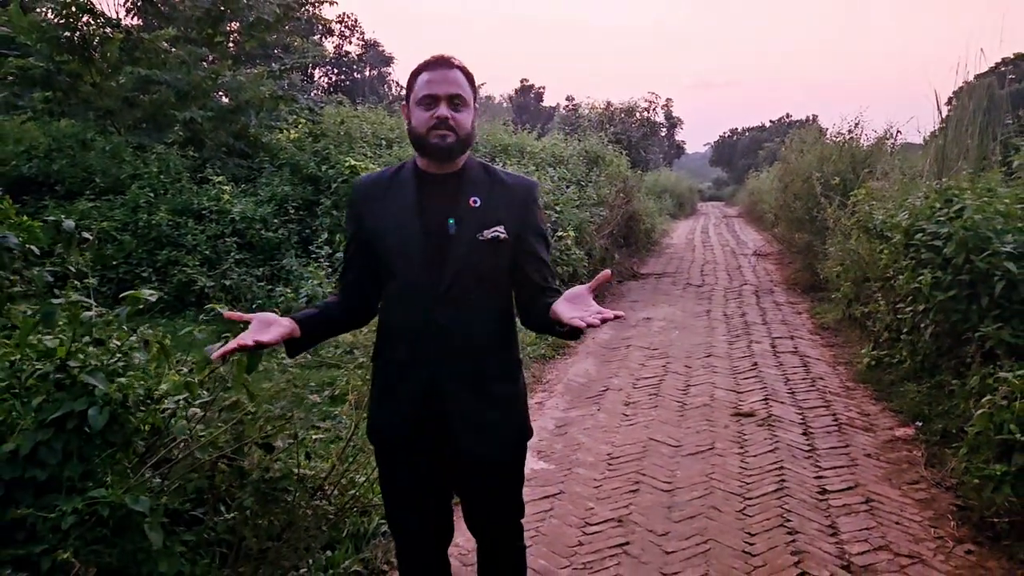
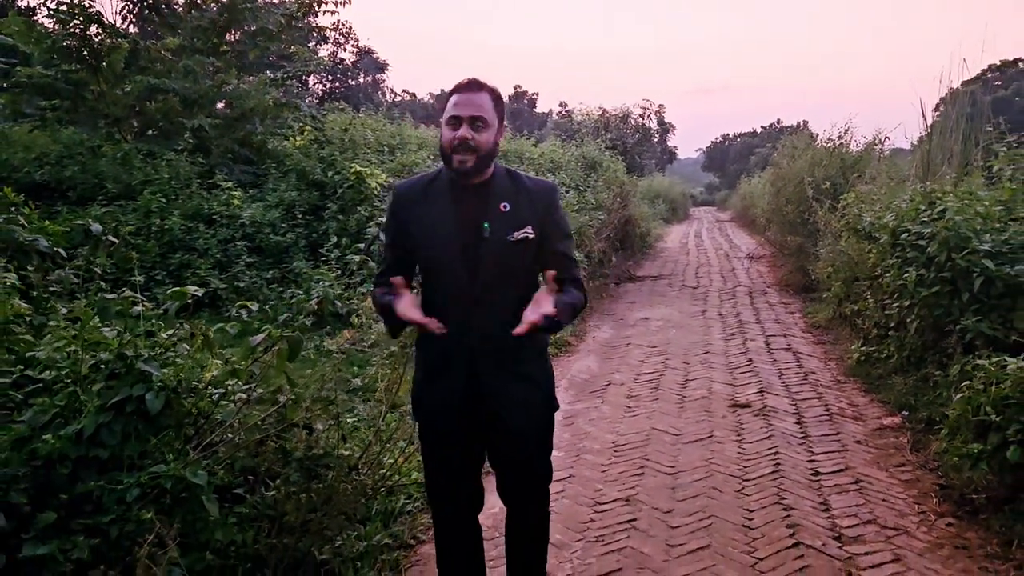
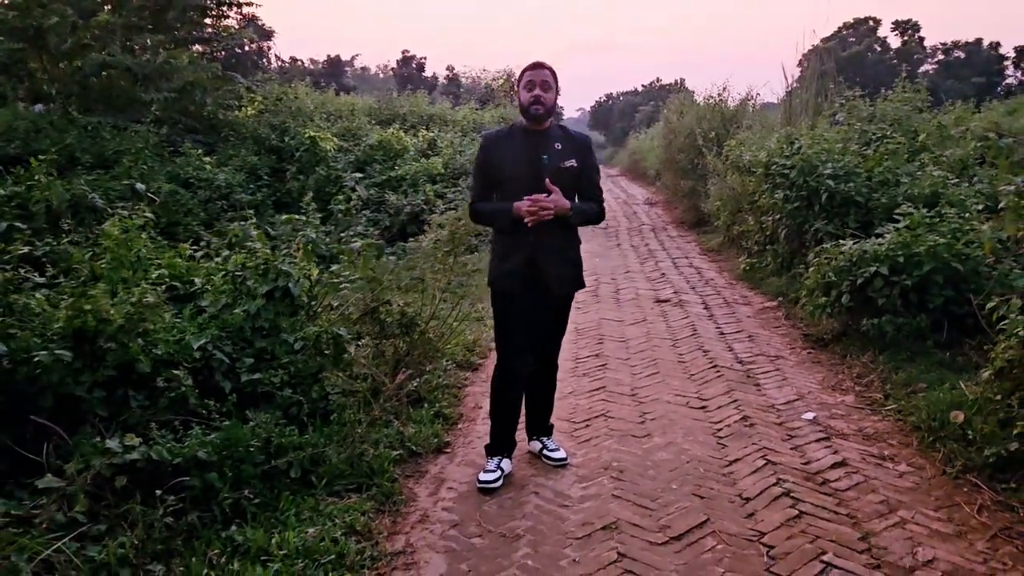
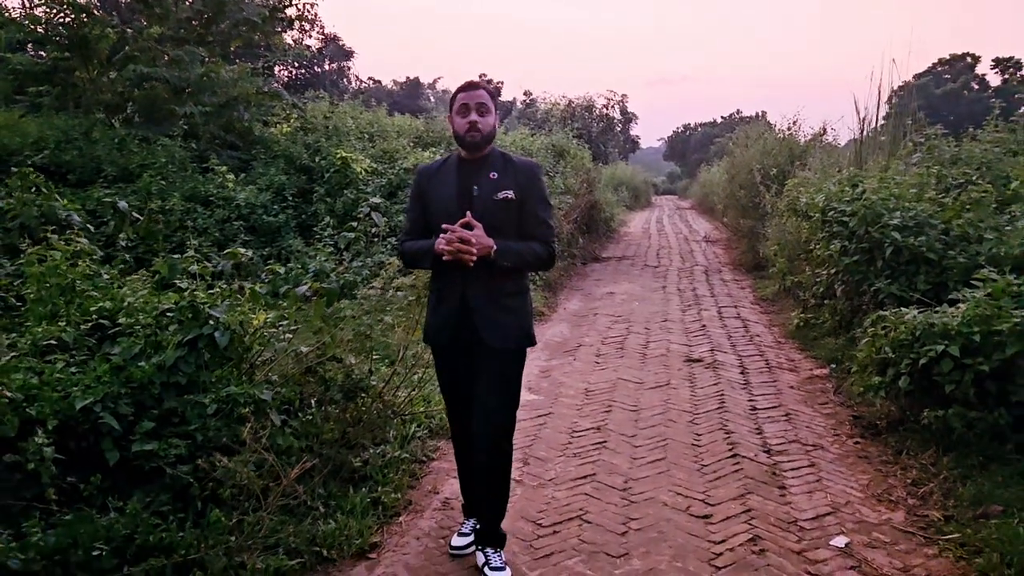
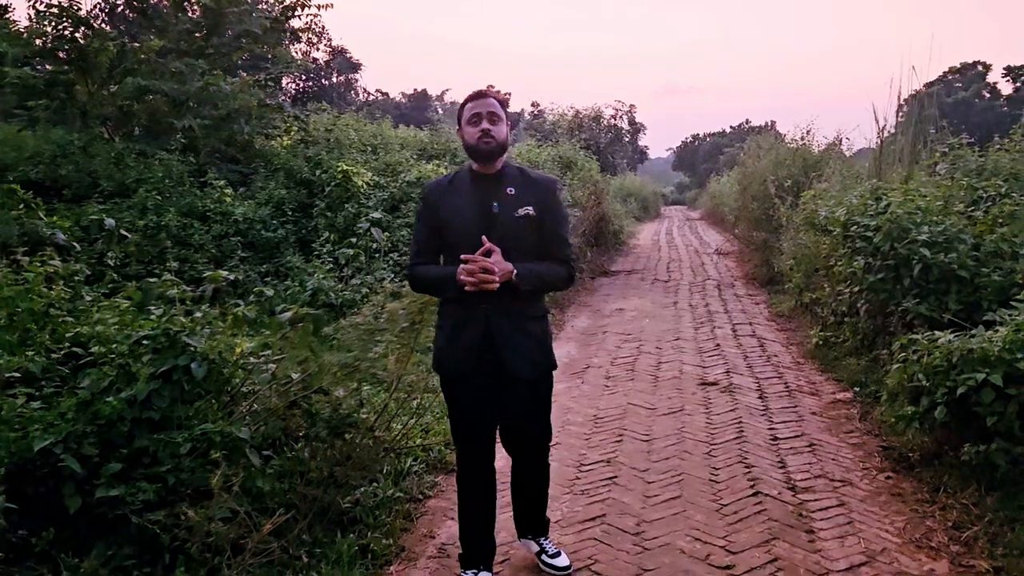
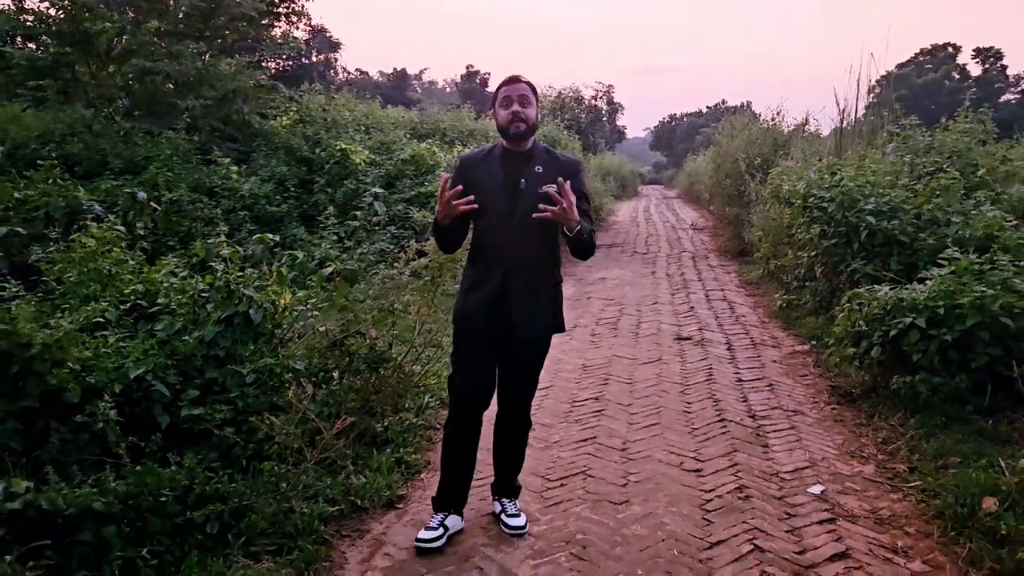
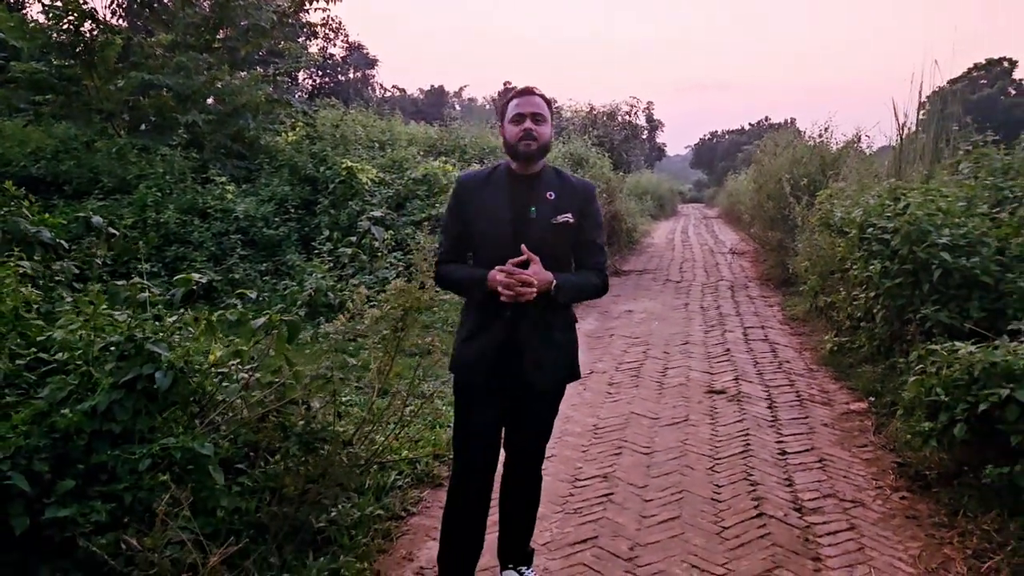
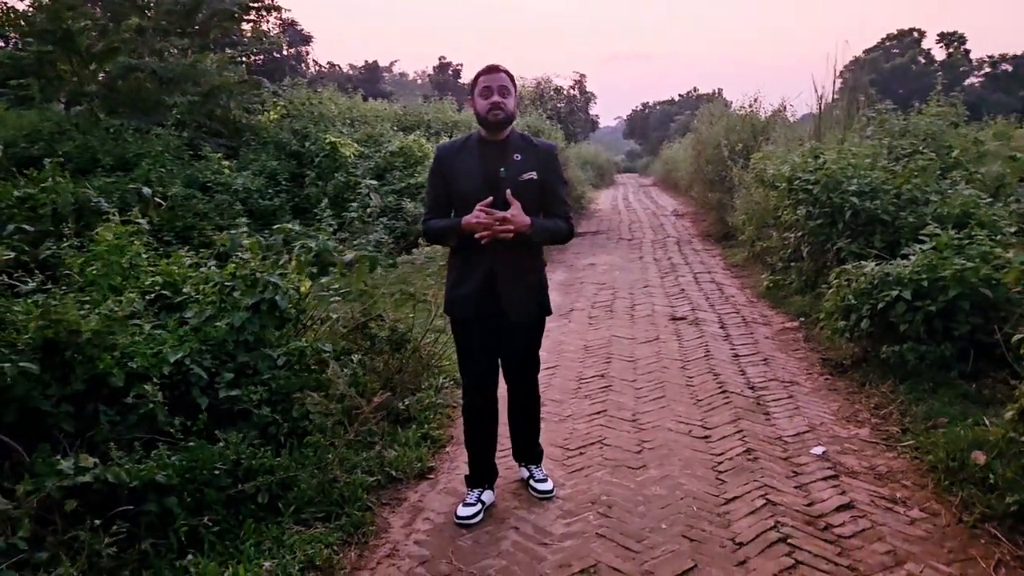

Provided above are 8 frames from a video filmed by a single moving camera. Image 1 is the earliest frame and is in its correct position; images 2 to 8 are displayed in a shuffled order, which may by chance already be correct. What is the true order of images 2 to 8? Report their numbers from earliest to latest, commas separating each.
2, 7, 5, 4, 6, 8, 3
